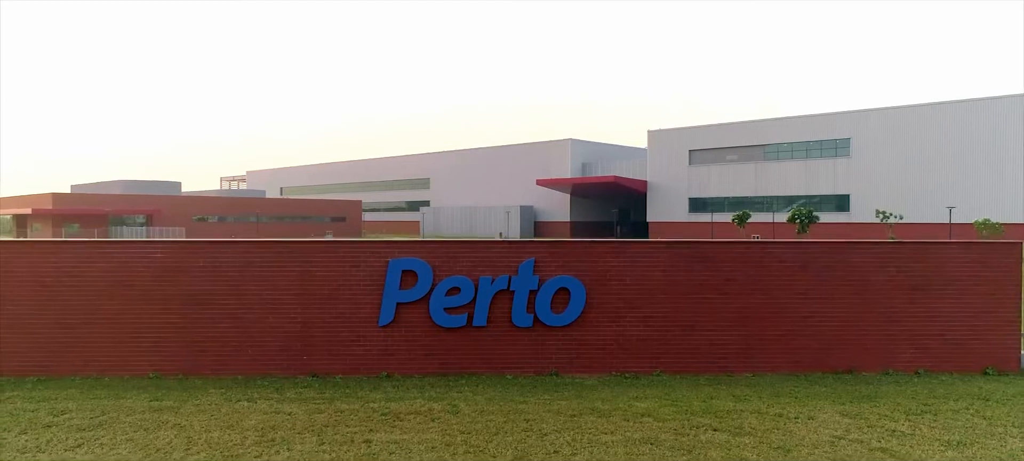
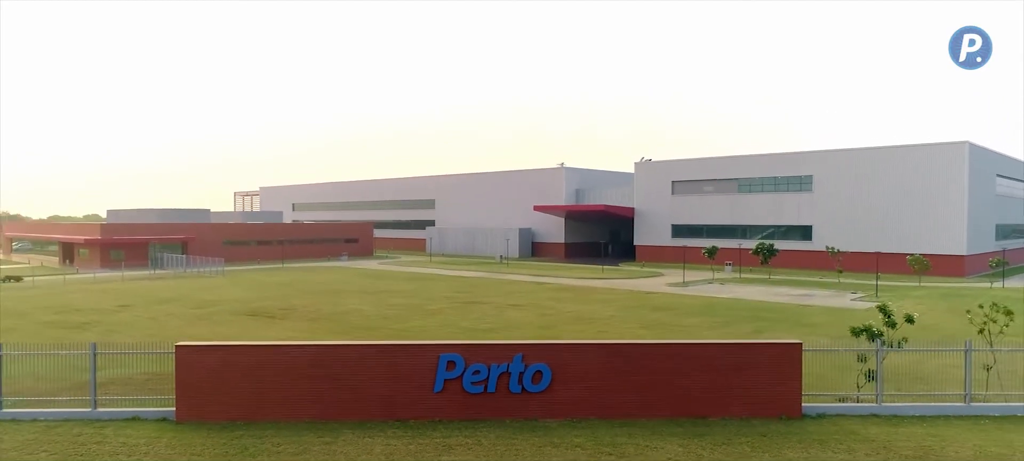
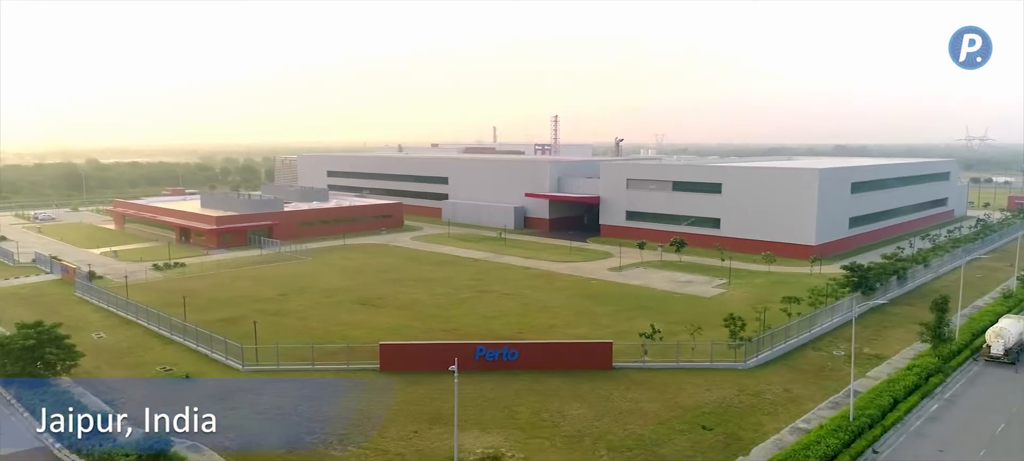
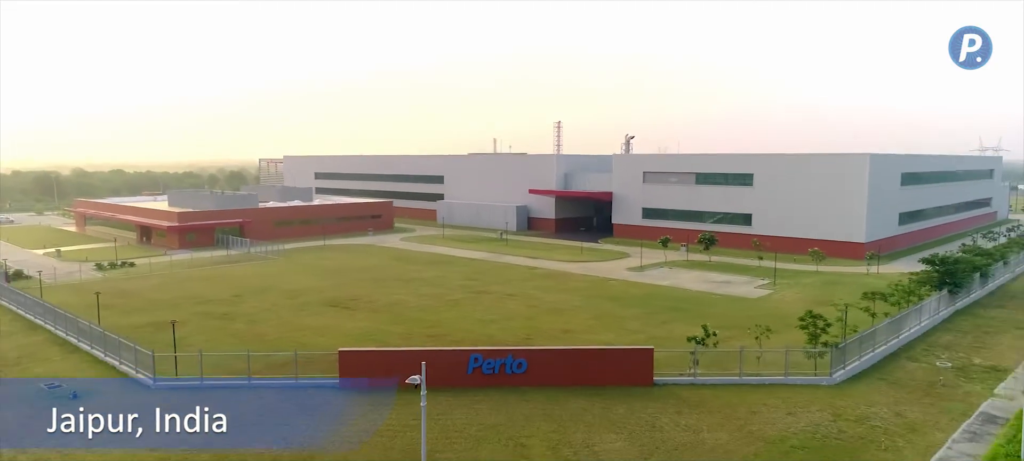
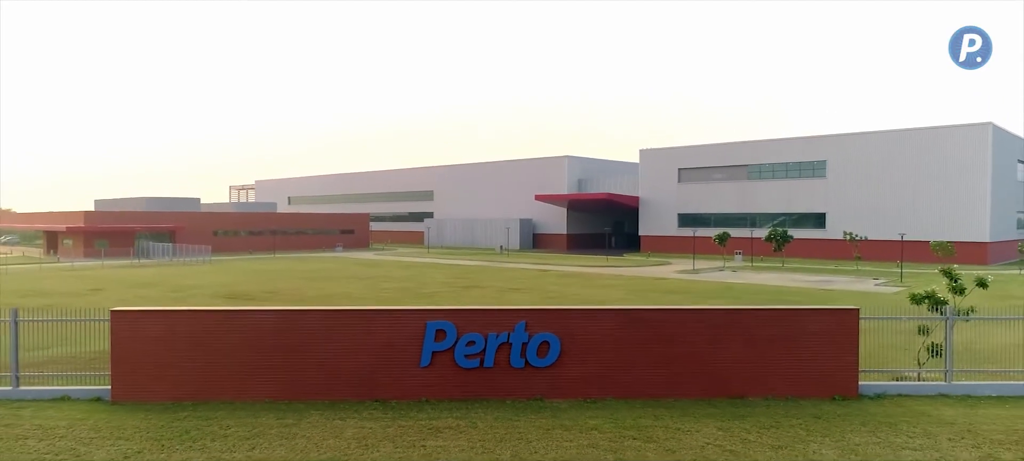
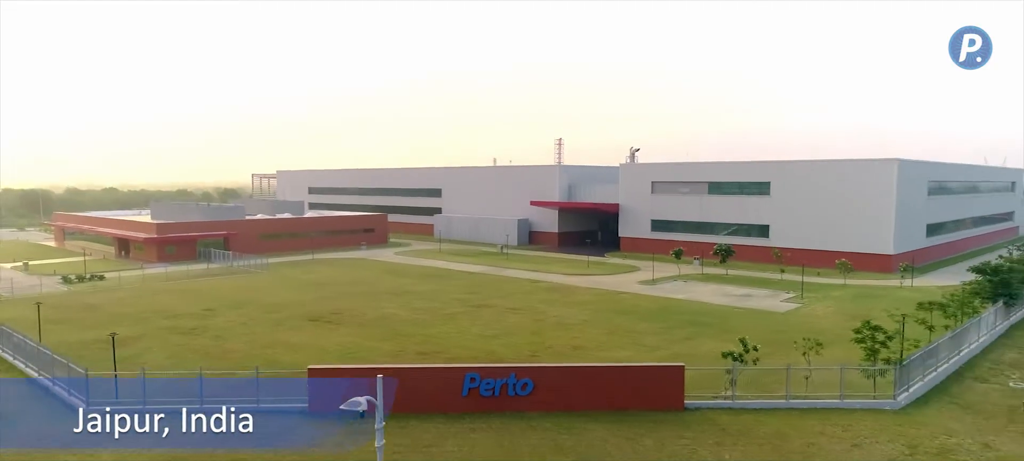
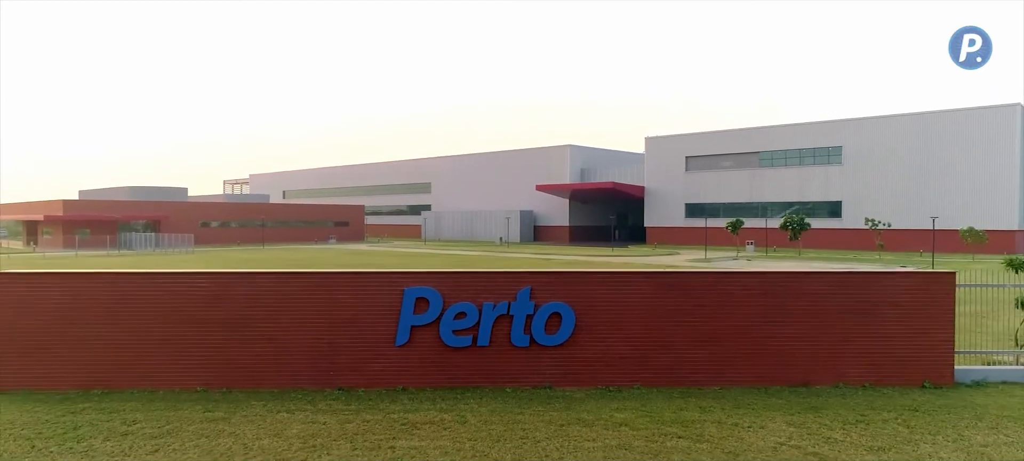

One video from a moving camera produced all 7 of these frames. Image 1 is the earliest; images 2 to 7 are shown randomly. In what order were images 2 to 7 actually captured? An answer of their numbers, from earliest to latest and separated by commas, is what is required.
7, 5, 2, 6, 4, 3
